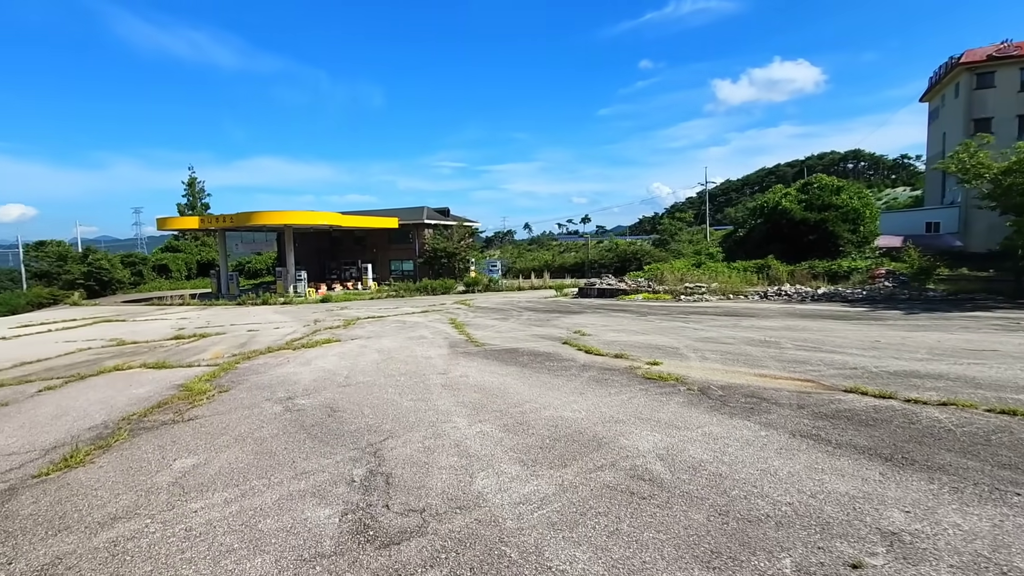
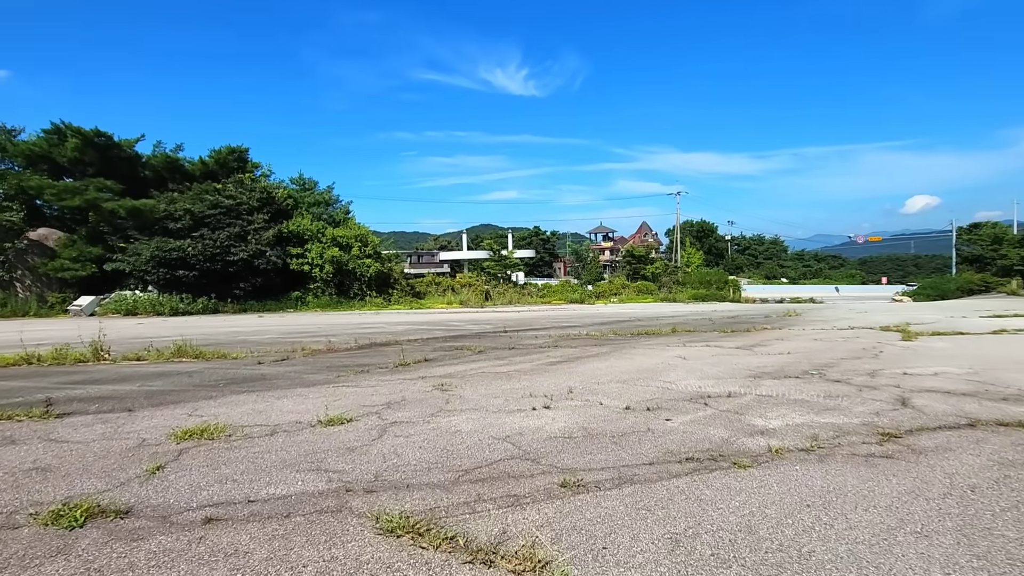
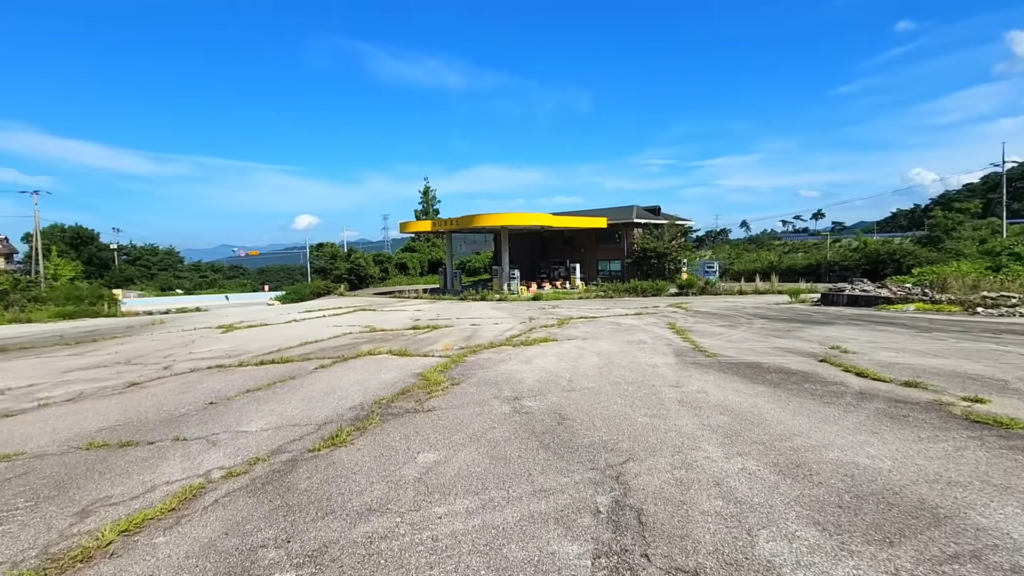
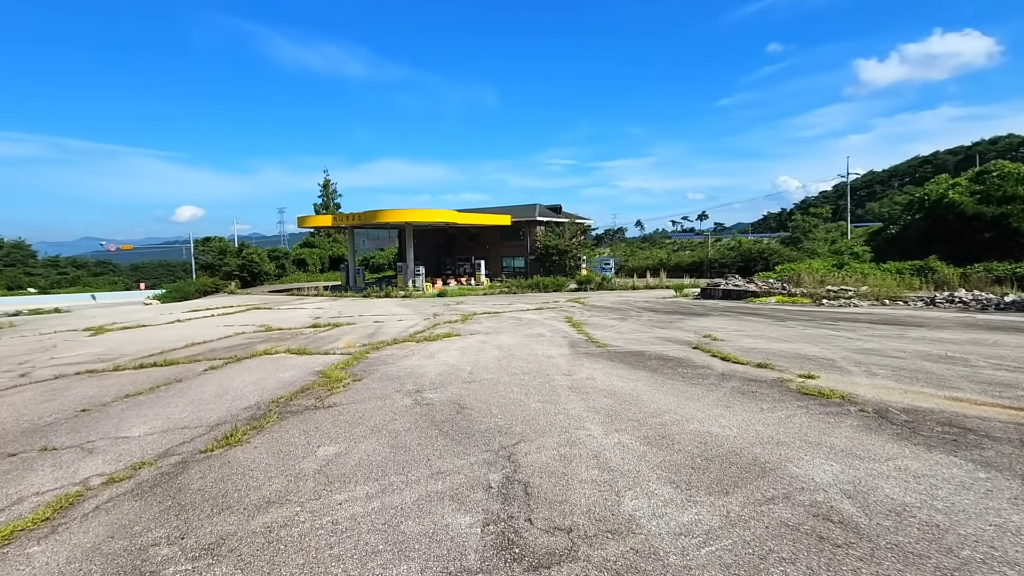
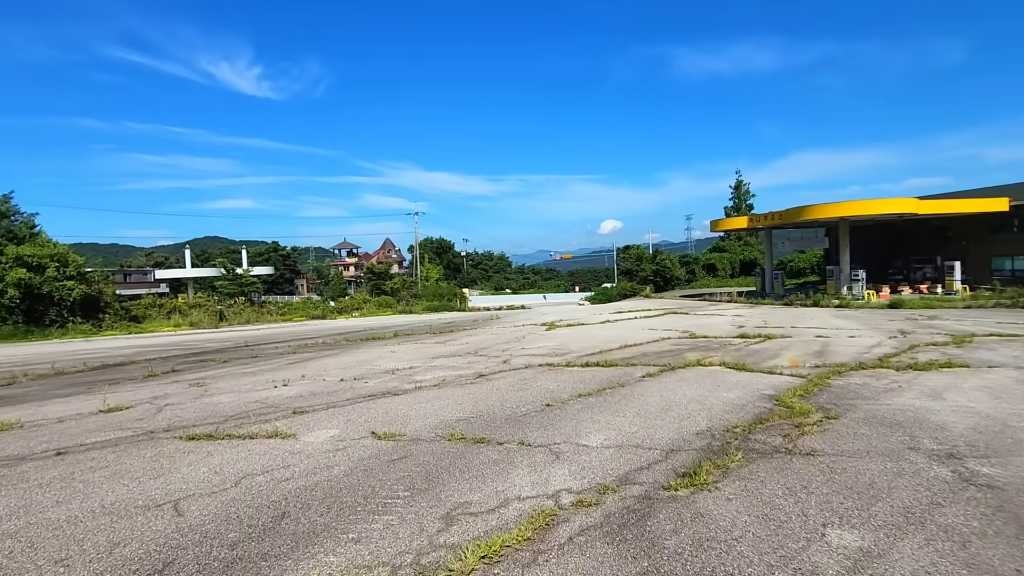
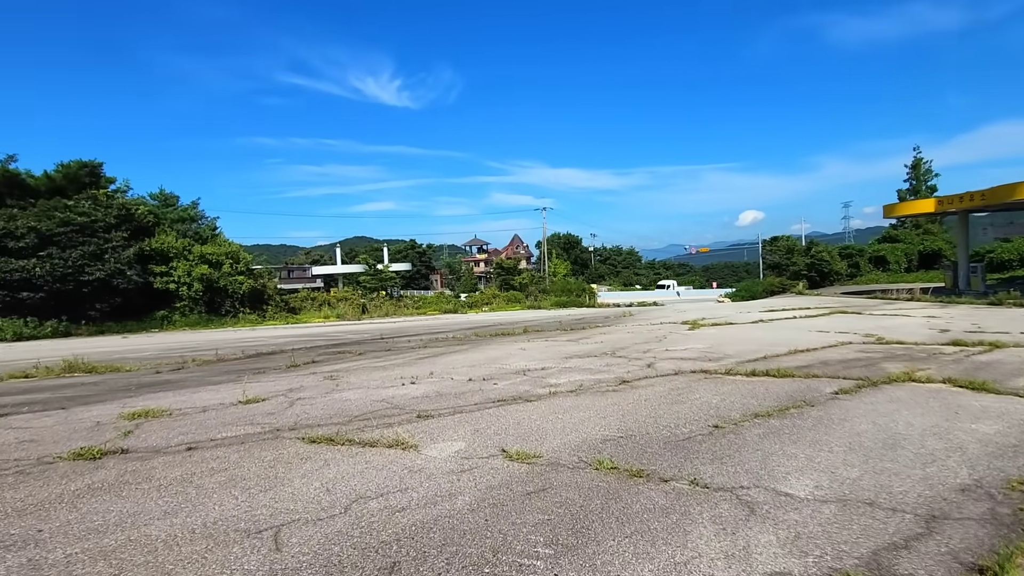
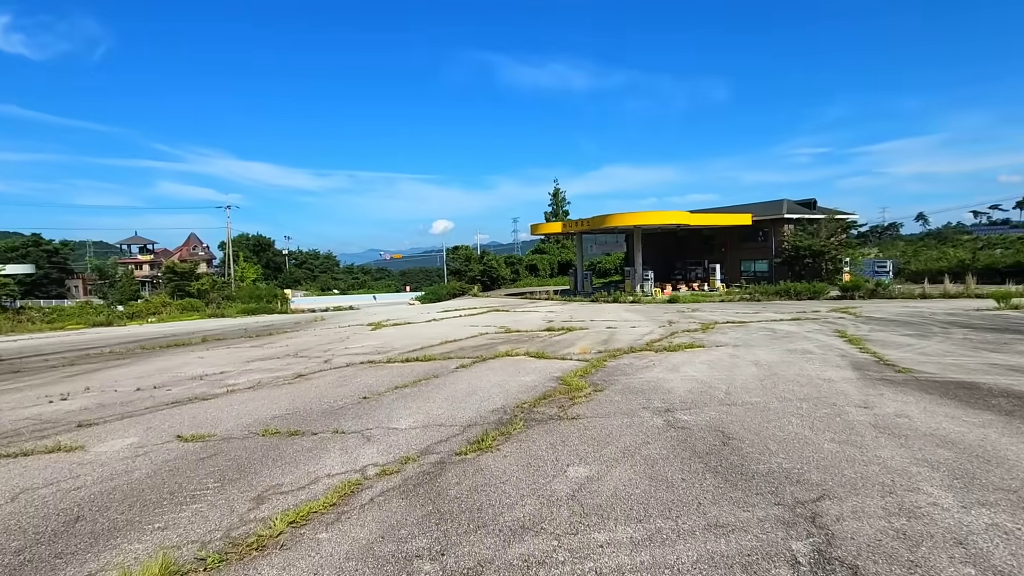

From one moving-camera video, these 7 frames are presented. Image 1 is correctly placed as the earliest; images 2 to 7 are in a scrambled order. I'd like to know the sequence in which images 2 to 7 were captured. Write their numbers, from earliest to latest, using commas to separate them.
4, 3, 7, 5, 6, 2
